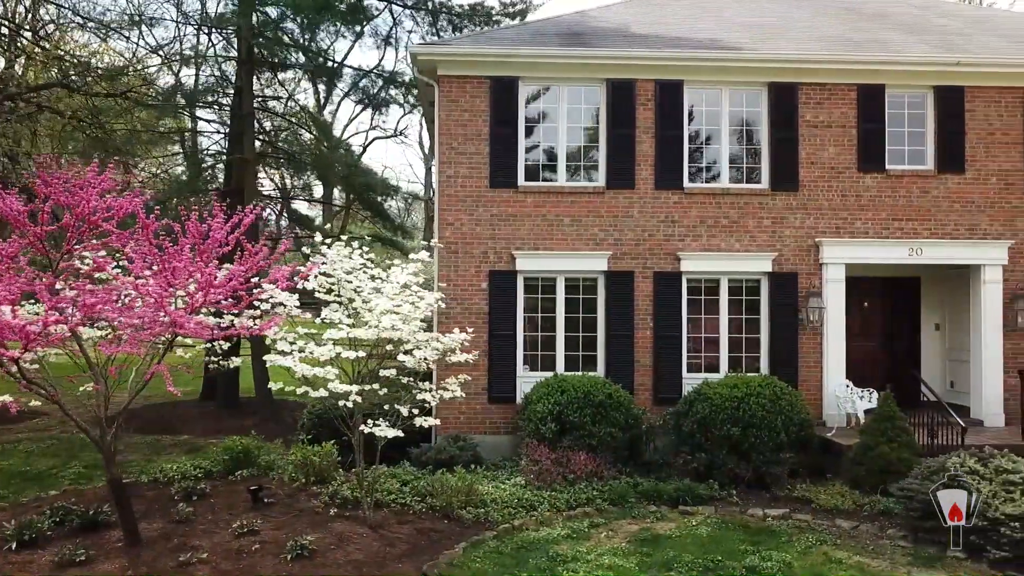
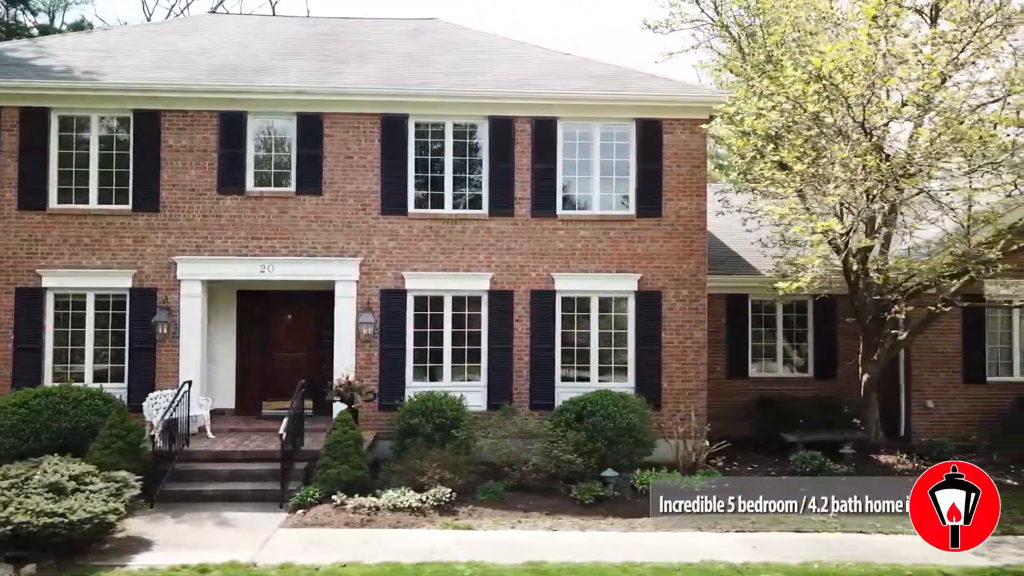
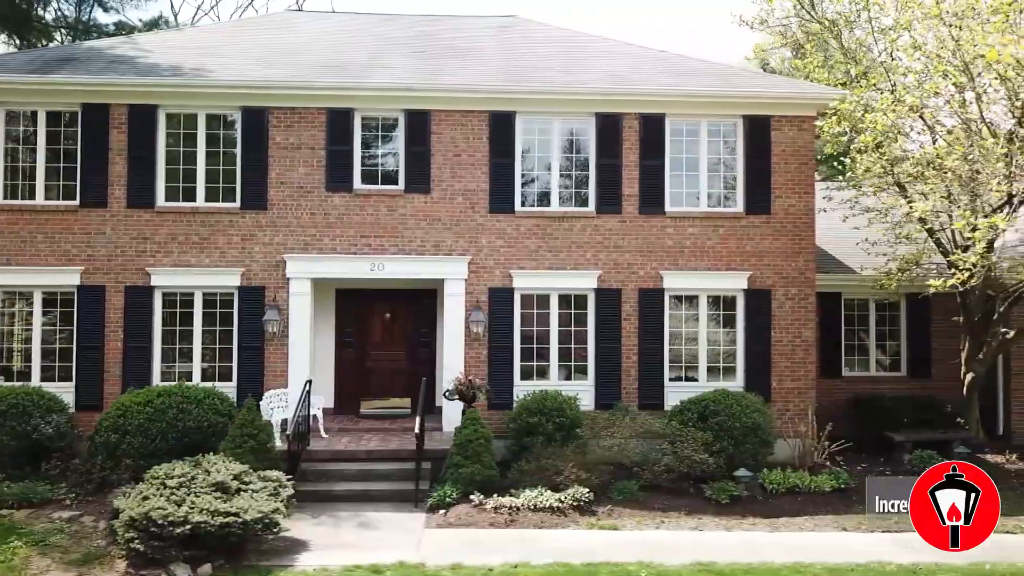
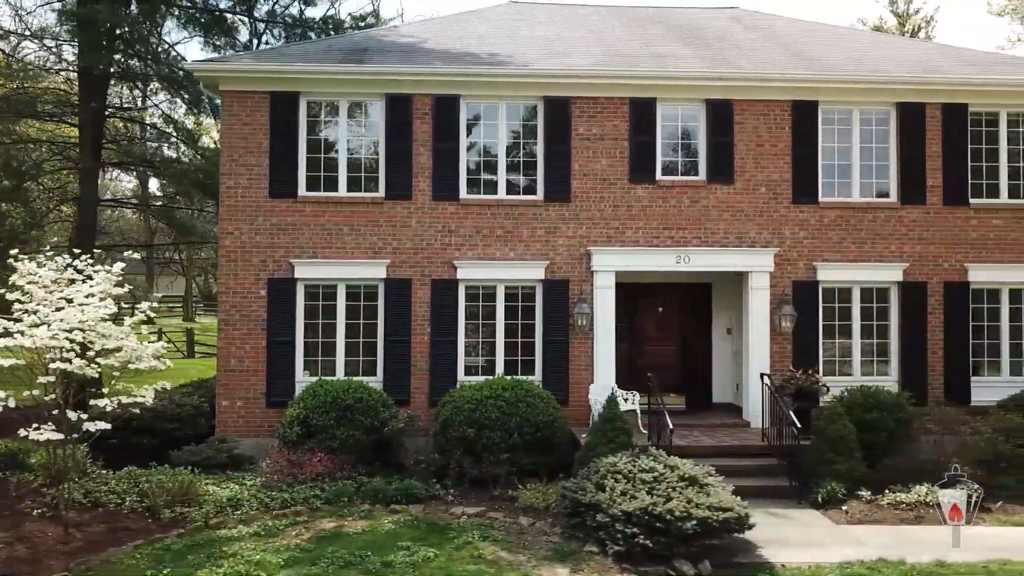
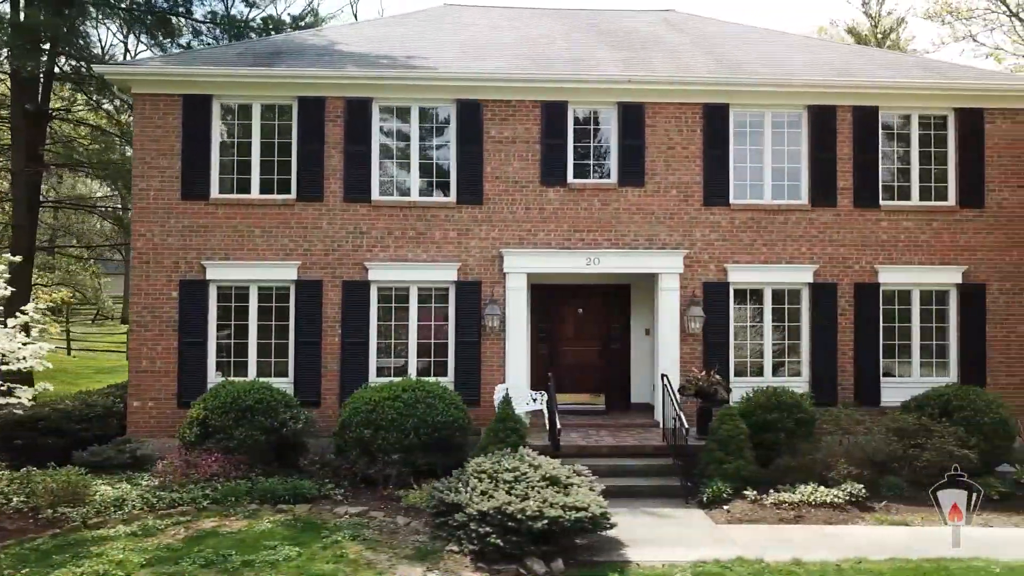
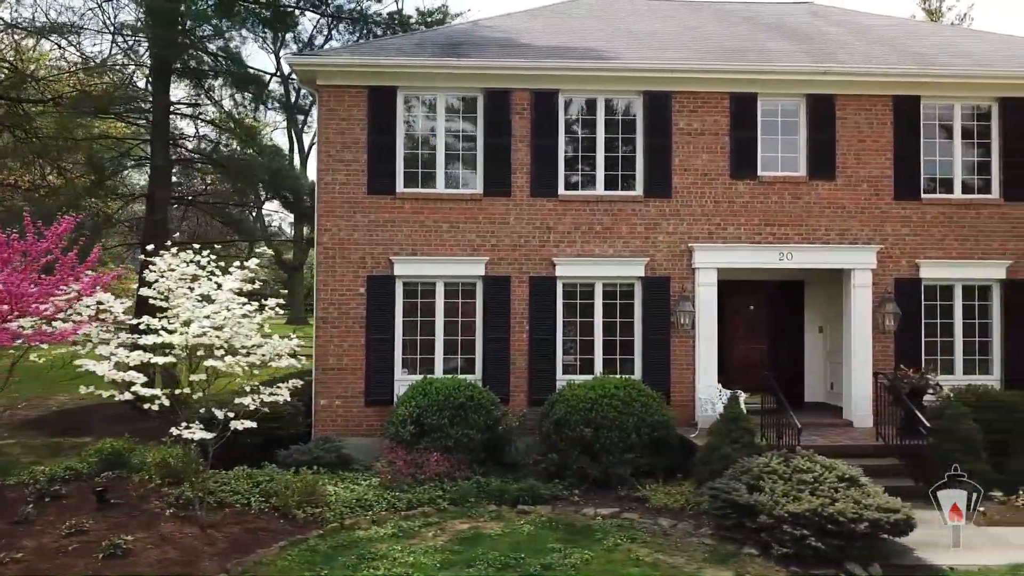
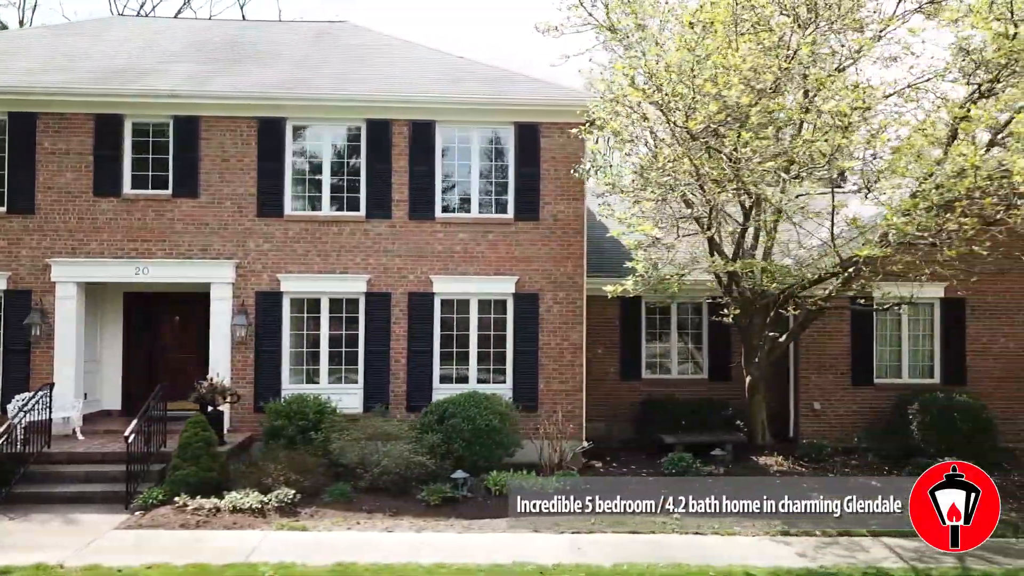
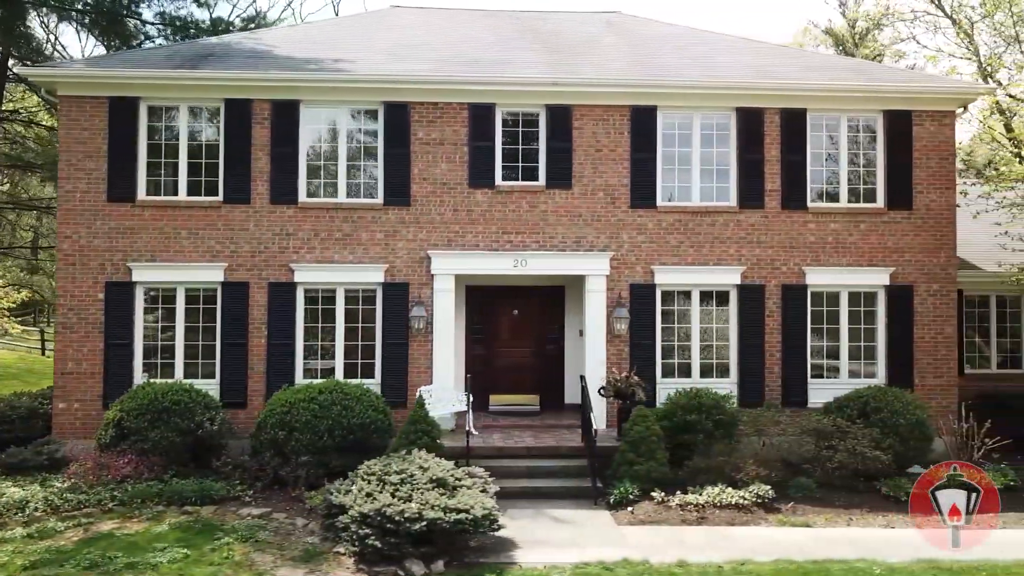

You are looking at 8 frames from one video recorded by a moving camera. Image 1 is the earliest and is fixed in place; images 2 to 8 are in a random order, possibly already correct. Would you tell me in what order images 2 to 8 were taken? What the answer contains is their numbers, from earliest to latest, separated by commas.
6, 4, 5, 8, 3, 2, 7
